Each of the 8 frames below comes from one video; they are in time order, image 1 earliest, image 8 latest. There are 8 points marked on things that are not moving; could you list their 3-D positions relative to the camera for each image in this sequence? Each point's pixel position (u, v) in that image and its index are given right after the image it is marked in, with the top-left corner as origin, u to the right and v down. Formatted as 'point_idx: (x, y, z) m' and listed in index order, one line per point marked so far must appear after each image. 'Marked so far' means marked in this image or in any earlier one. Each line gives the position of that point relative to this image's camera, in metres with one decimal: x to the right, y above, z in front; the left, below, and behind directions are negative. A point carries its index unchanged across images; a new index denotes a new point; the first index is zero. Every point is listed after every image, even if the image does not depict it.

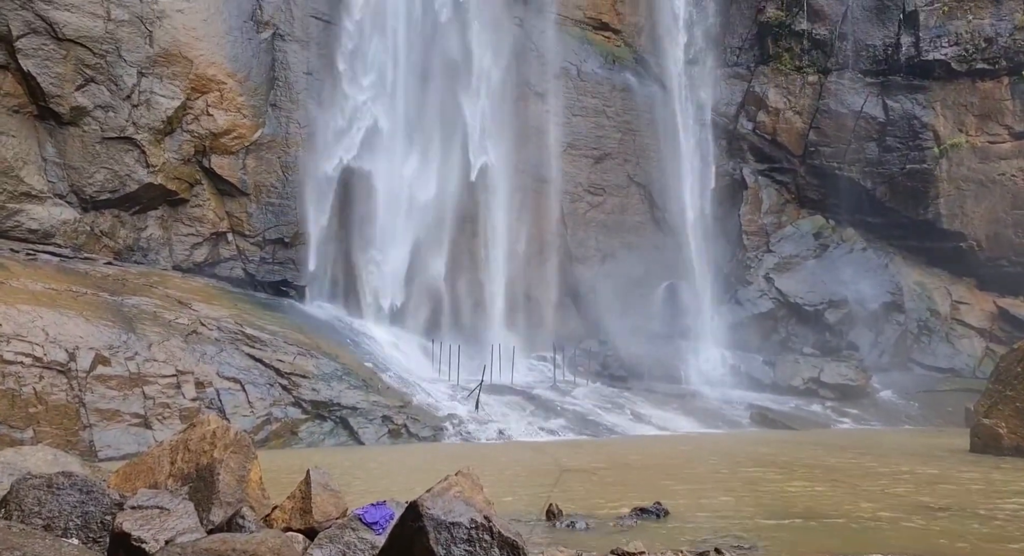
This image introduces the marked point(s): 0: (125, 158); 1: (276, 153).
0: (-5.9, +1.9, +15.1) m
1: (-4.0, +2.2, +17.0) m
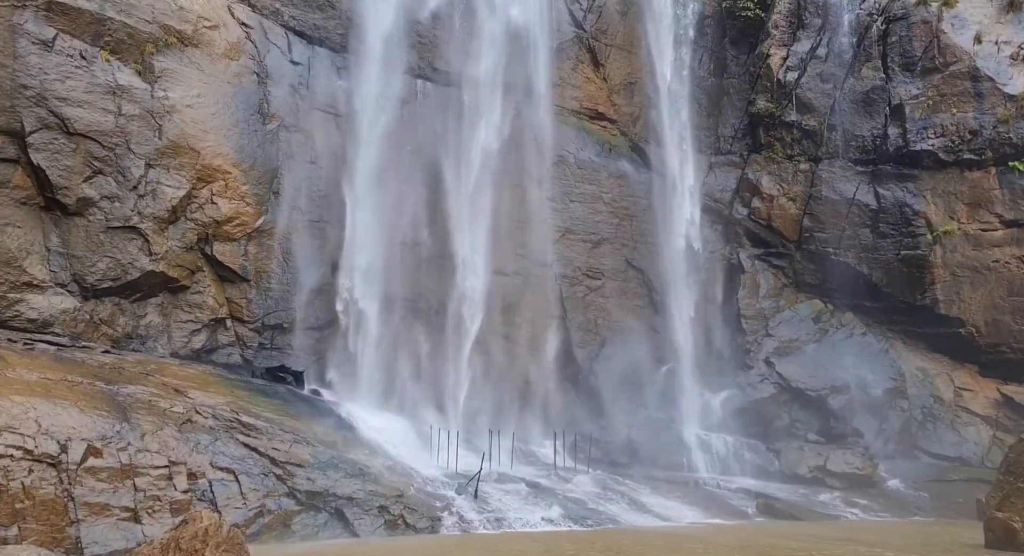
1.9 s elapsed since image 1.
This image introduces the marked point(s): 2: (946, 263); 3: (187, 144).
0: (-6.0, +0.5, +15.3) m
1: (-4.1, +0.7, +17.2) m
2: (+7.9, +0.3, +18.0) m
3: (-5.3, +2.2, +15.9) m
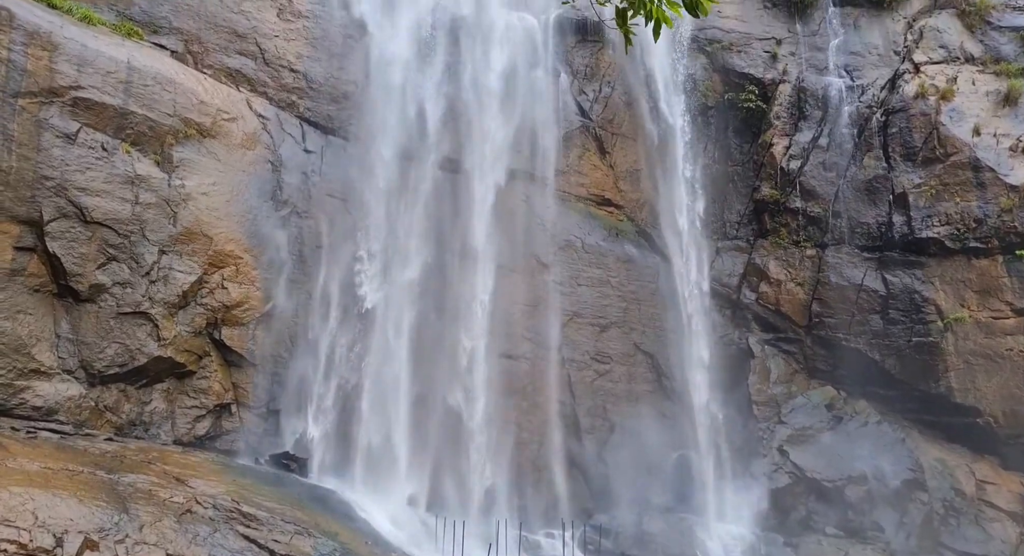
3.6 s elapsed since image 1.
0: (-5.9, -0.9, +15.4) m
1: (-4.0, -0.9, +17.3) m
2: (+8.1, -1.3, +17.7) m
3: (-5.2, +0.8, +16.2) m
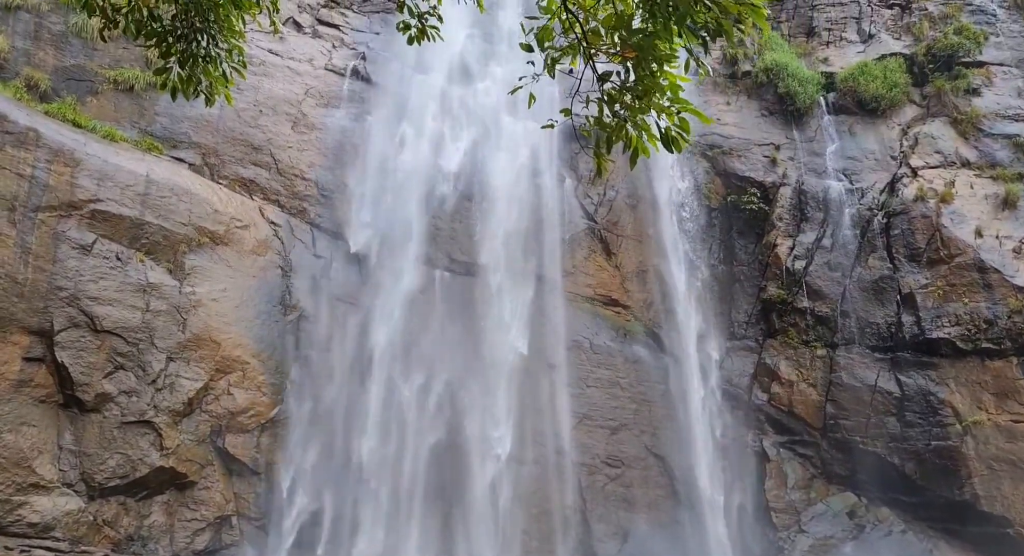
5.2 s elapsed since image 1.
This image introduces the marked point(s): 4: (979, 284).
0: (-5.9, -2.6, +15.3) m
1: (-3.9, -2.8, +17.1) m
2: (+8.2, -3.1, +17.2) m
3: (-5.2, -1.1, +16.2) m
4: (+8.6, 0.0, +17.8) m
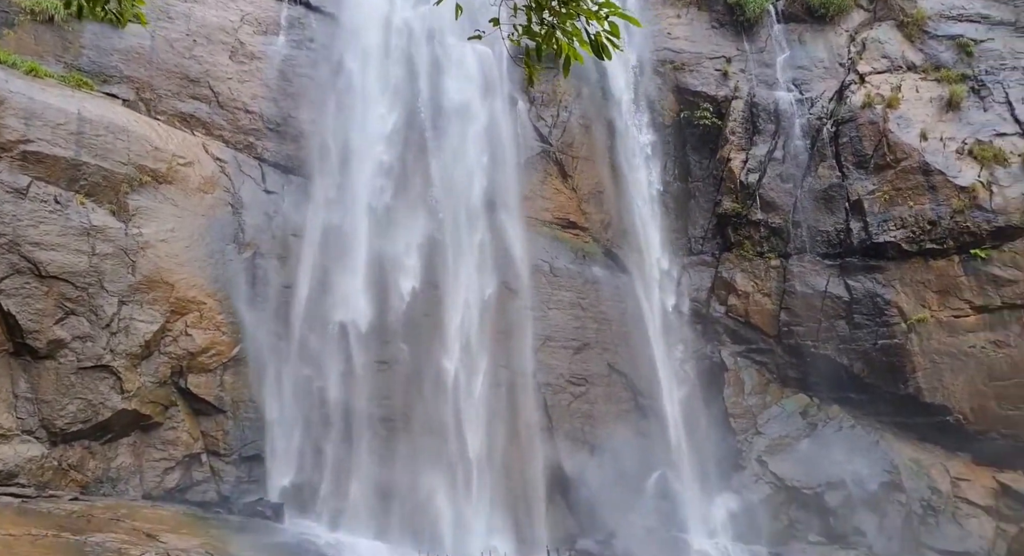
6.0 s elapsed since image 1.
0: (-6.4, -1.7, +15.1) m
1: (-4.5, -1.6, +17.0) m
2: (+7.5, -1.3, +17.8) m
3: (-5.8, 0.0, +15.9) m
4: (+7.8, +1.7, +18.3) m
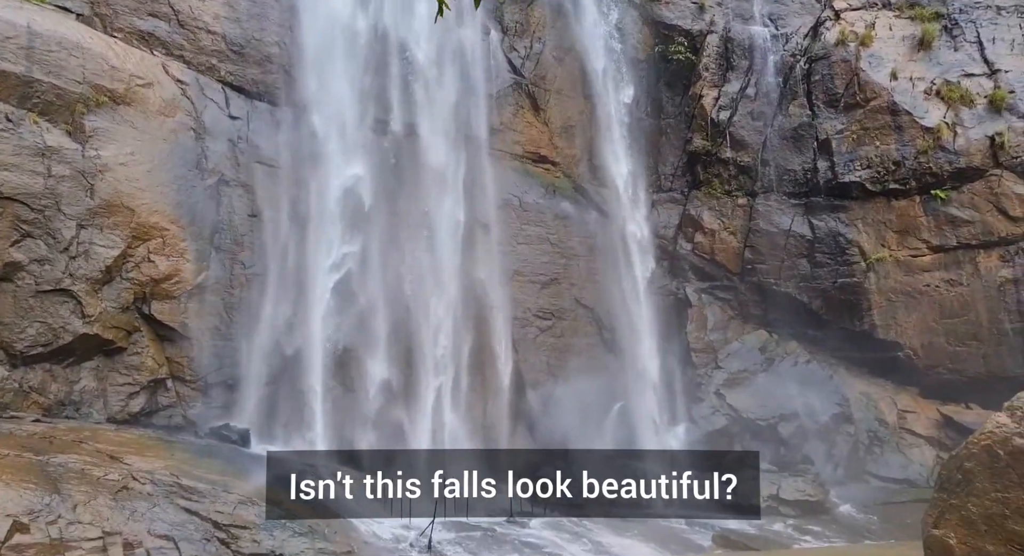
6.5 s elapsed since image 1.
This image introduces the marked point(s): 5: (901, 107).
0: (-6.9, -0.5, +14.9) m
1: (-5.1, -0.3, +16.9) m
2: (+6.9, -0.2, +18.1) m
3: (-6.3, +1.2, +15.6) m
4: (+7.2, +2.9, +18.5) m
5: (+7.4, +3.2, +18.5) m
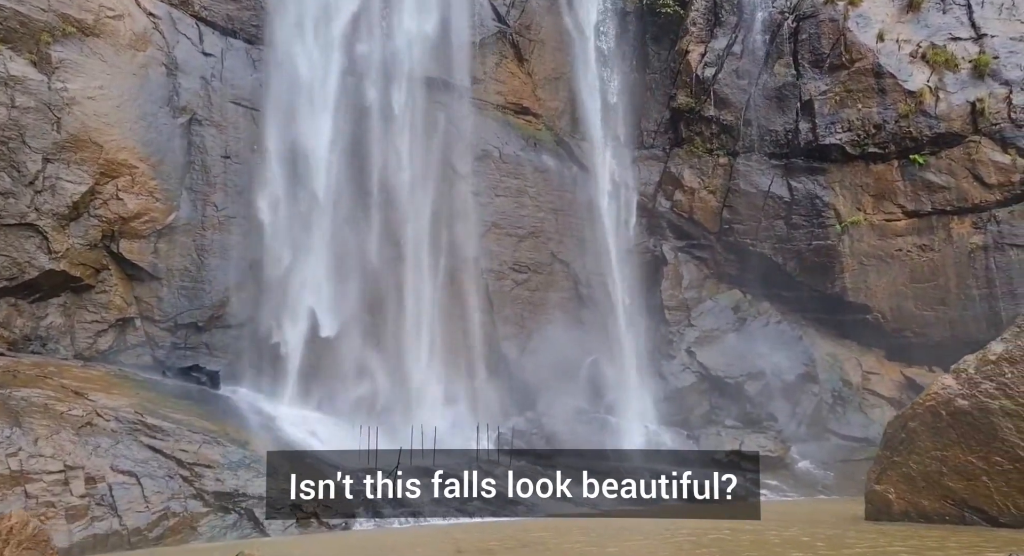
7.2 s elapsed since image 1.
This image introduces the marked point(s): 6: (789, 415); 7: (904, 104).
0: (-7.4, +0.5, +14.8) m
1: (-5.5, +0.7, +16.8) m
2: (+6.5, +0.5, +18.1) m
3: (-6.7, +2.2, +15.4) m
4: (+6.8, +3.5, +18.3) m
5: (+7.0, +3.9, +18.3) m
6: (+5.1, -2.6, +17.5) m
7: (+7.3, +3.2, +18.1) m
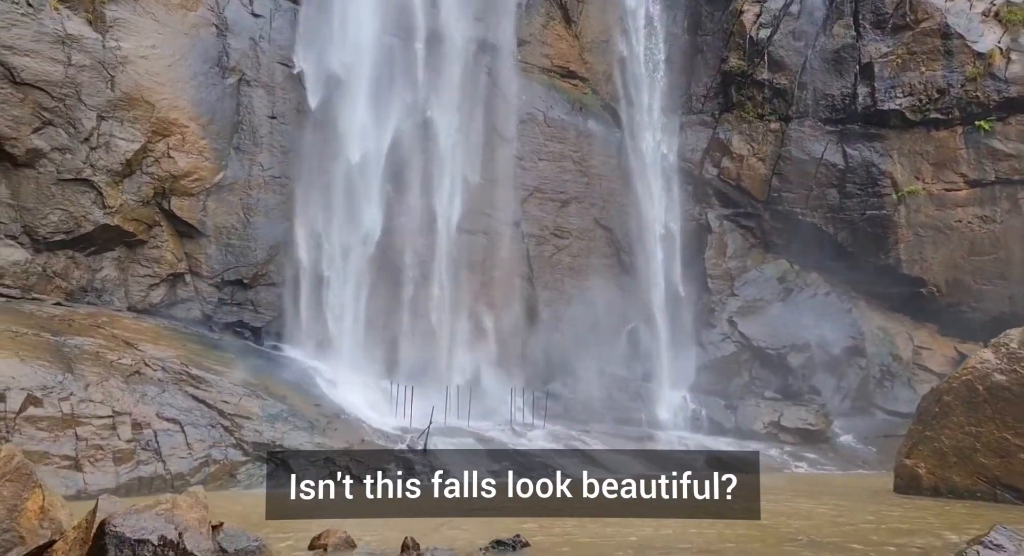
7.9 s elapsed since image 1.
0: (-6.7, +1.2, +15.3) m
1: (-4.8, +1.4, +17.1) m
2: (+7.3, +0.9, +17.7) m
3: (-6.0, +2.9, +15.8) m
4: (+7.7, +4.0, +17.7) m
5: (+7.9, +4.4, +17.7) m
6: (+5.8, -2.1, +17.2) m
7: (+8.2, +3.7, +17.5) m
